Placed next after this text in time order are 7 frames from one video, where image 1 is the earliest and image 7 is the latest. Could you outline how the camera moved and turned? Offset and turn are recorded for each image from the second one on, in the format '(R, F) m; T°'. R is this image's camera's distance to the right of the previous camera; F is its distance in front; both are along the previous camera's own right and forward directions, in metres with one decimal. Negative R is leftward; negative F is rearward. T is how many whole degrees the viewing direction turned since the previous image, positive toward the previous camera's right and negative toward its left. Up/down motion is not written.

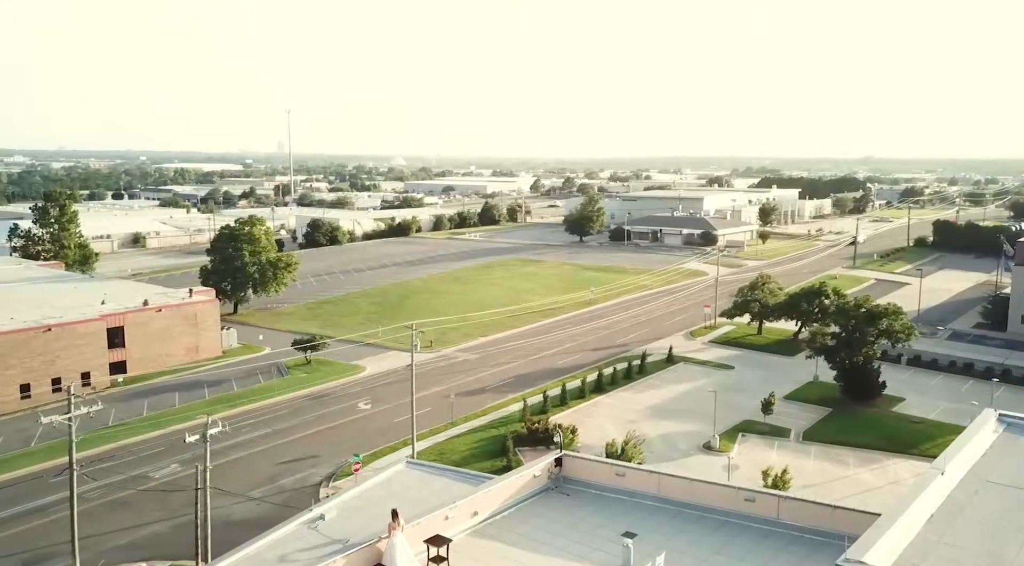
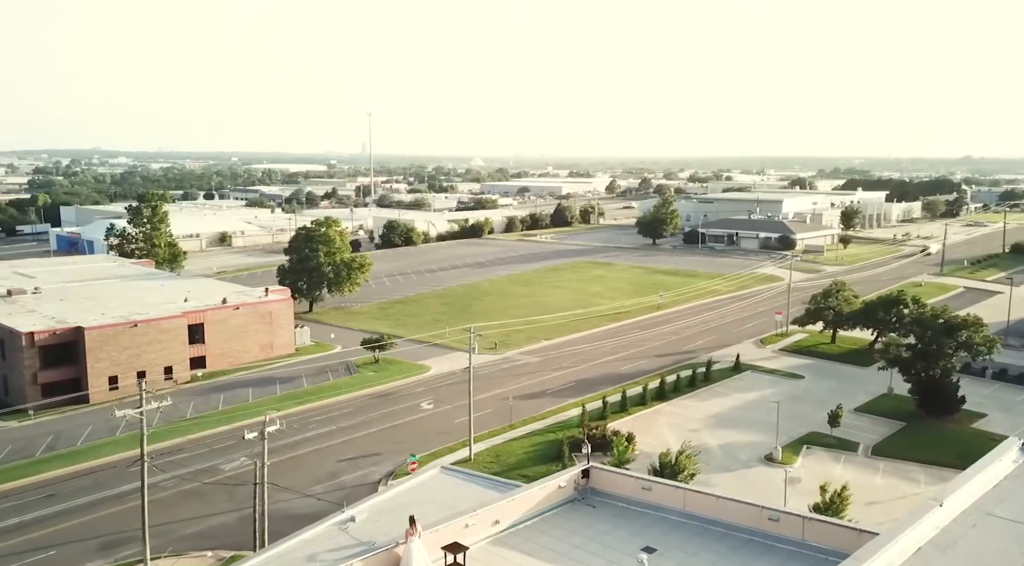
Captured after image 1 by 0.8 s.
(+2.7, -0.4) m; -7°
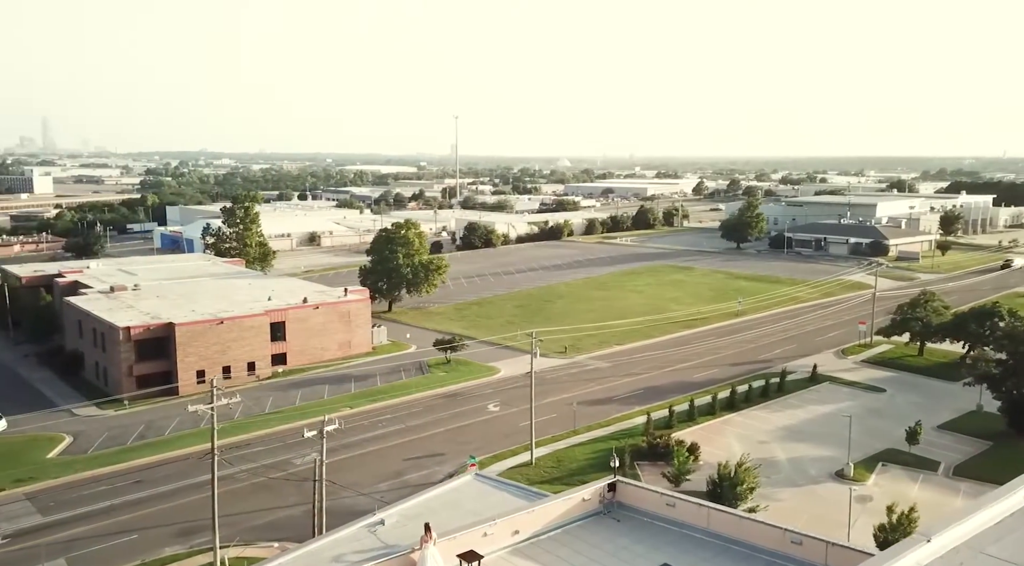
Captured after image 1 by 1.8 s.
(+3.3, -0.1) m; -8°
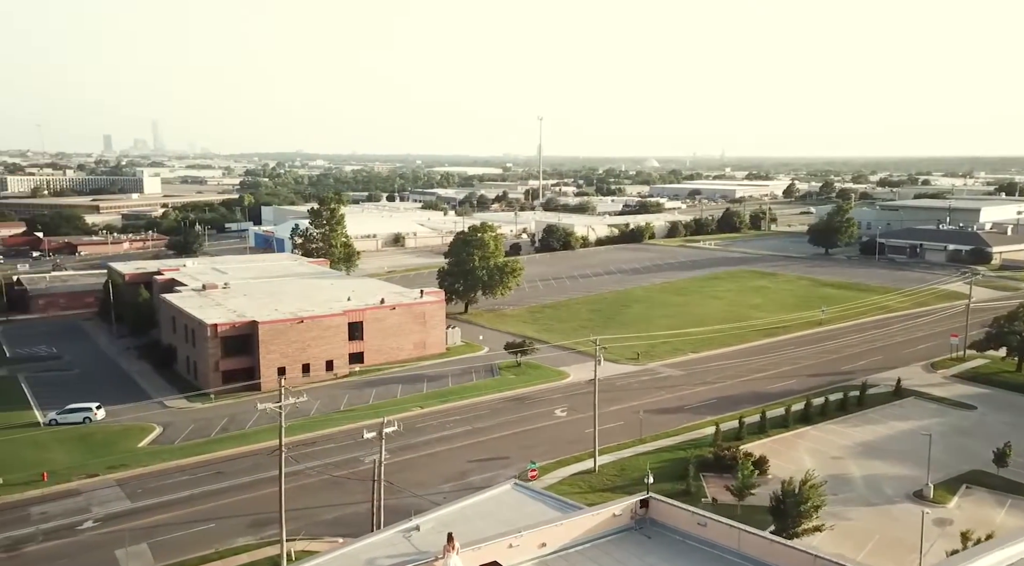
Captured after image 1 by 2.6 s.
(+2.9, +0.2) m; -7°
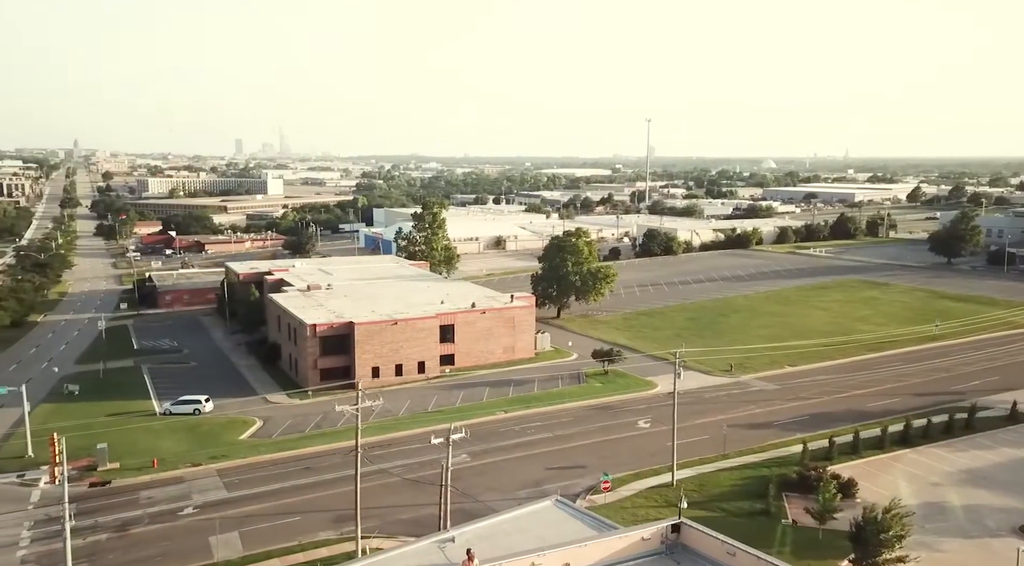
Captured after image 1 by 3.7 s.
(+4.1, +0.8) m; -10°
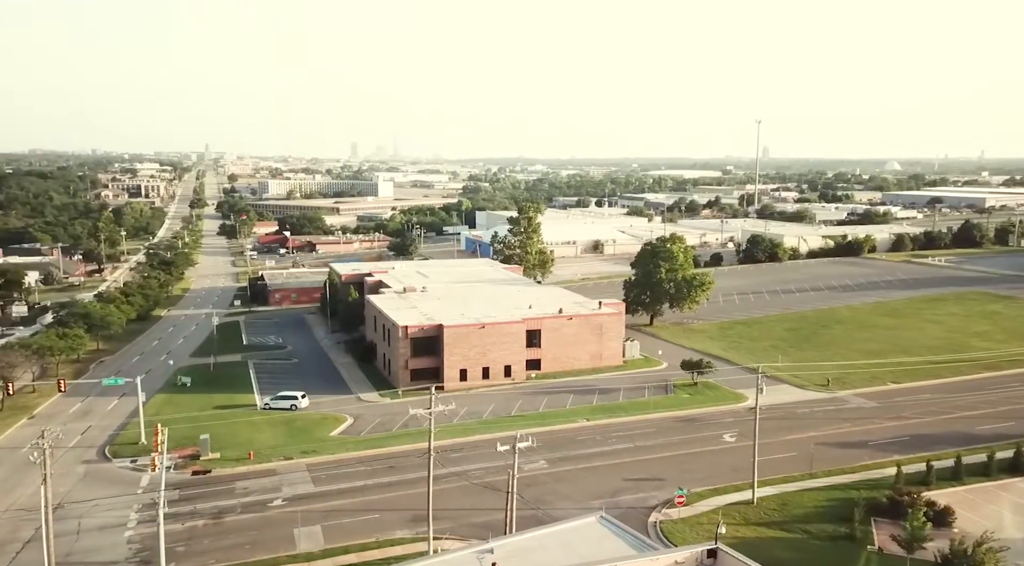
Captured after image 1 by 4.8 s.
(+3.5, +1.1) m; -9°
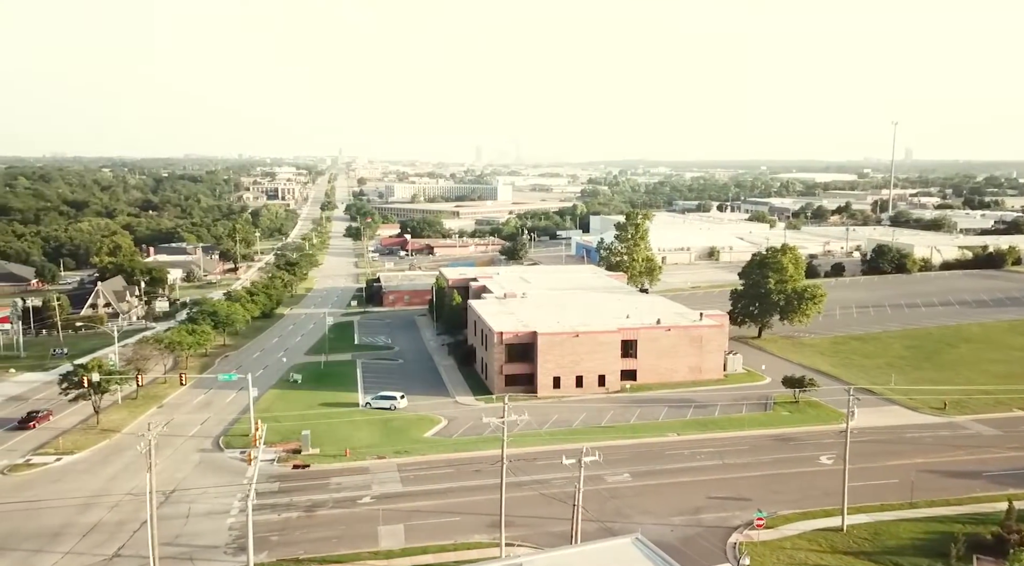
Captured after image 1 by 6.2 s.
(+4.3, +2.1) m; -10°
